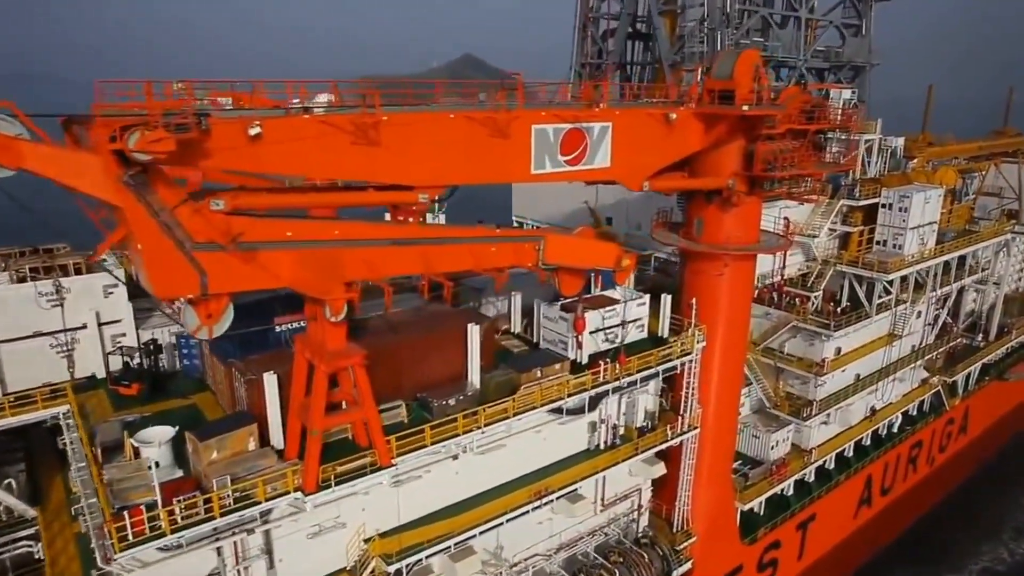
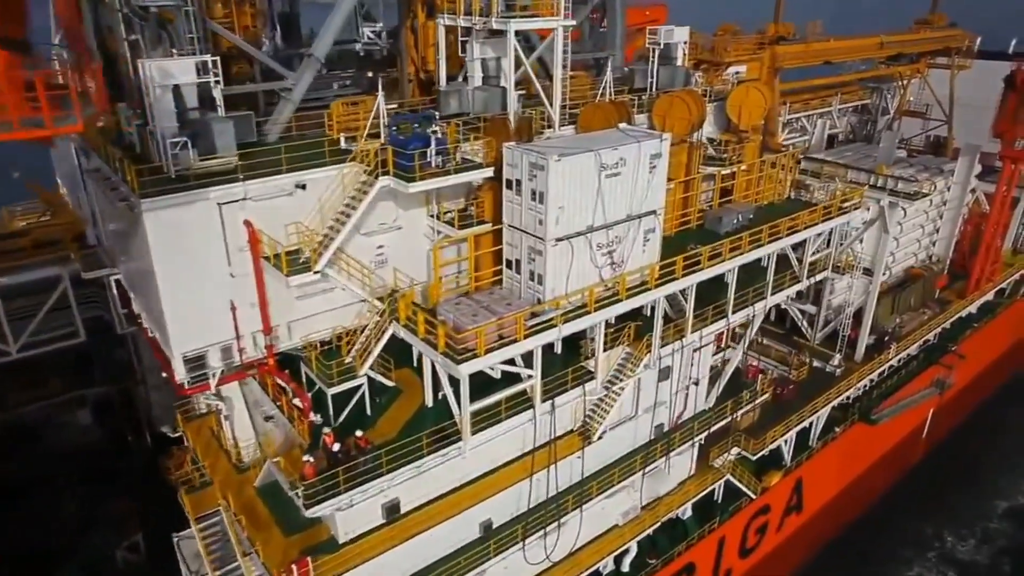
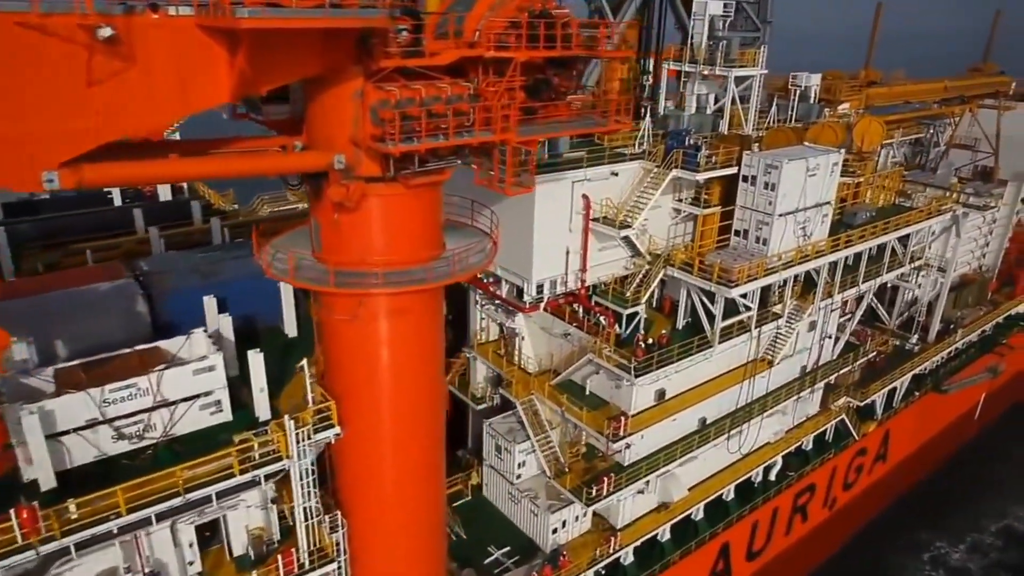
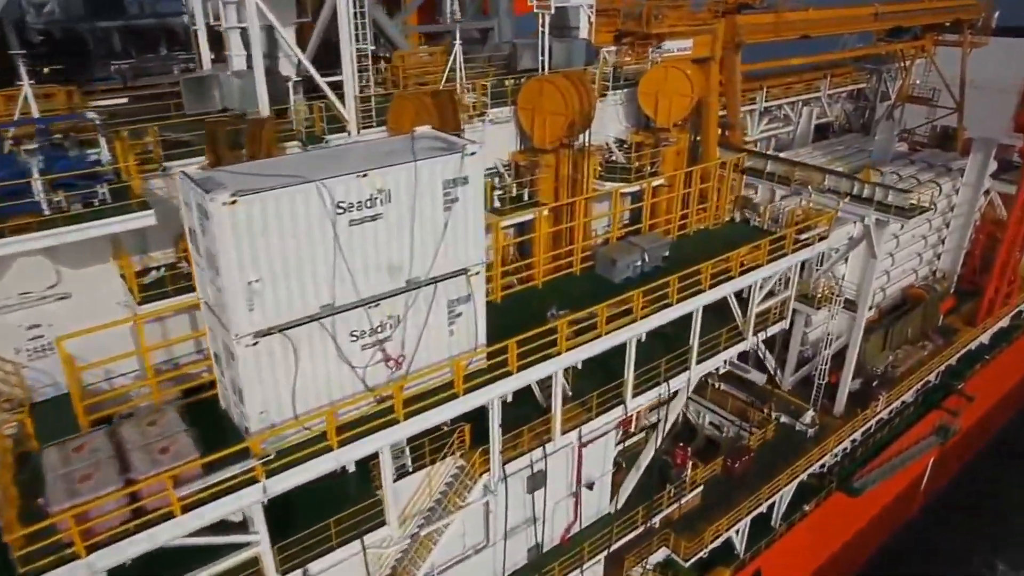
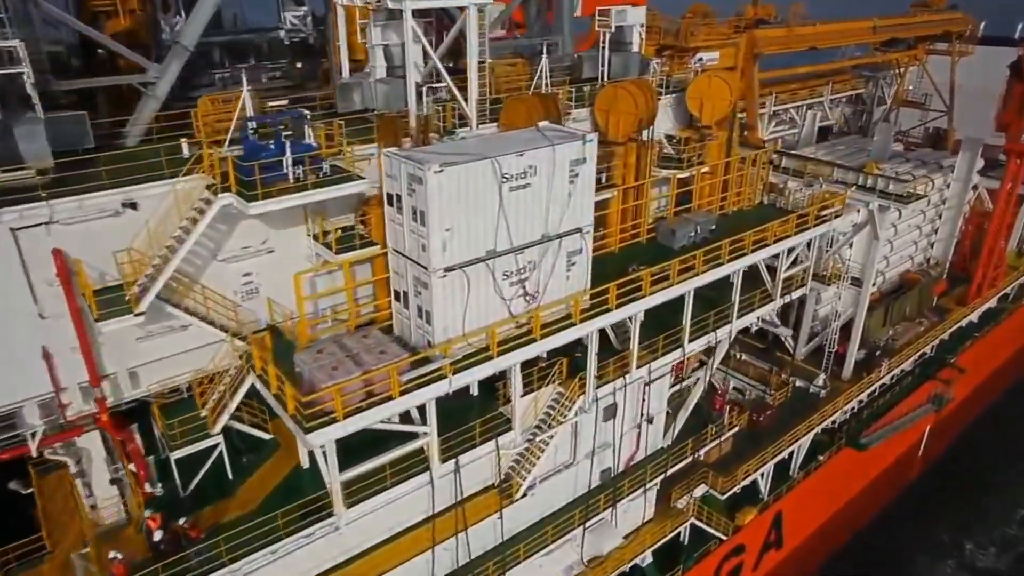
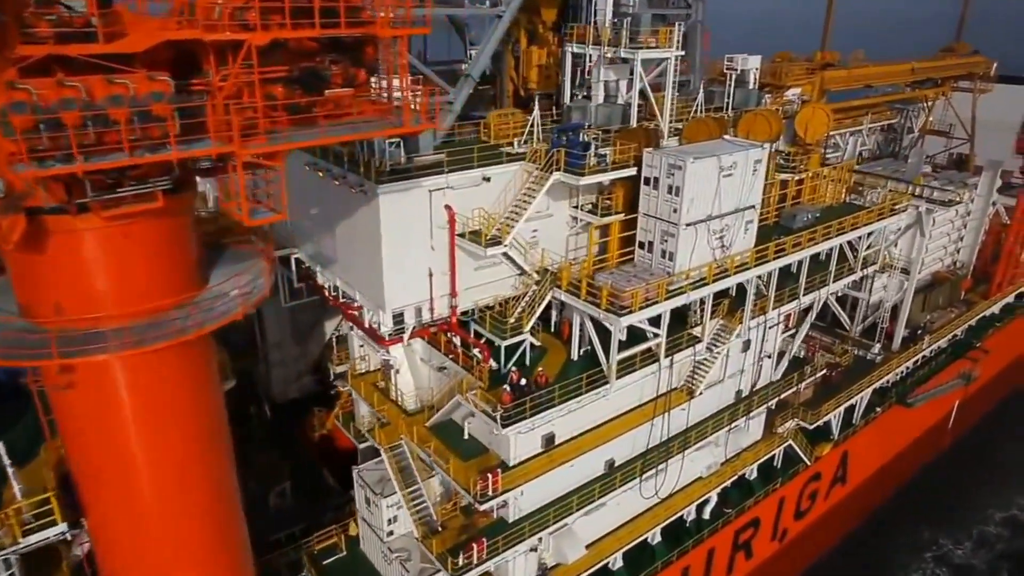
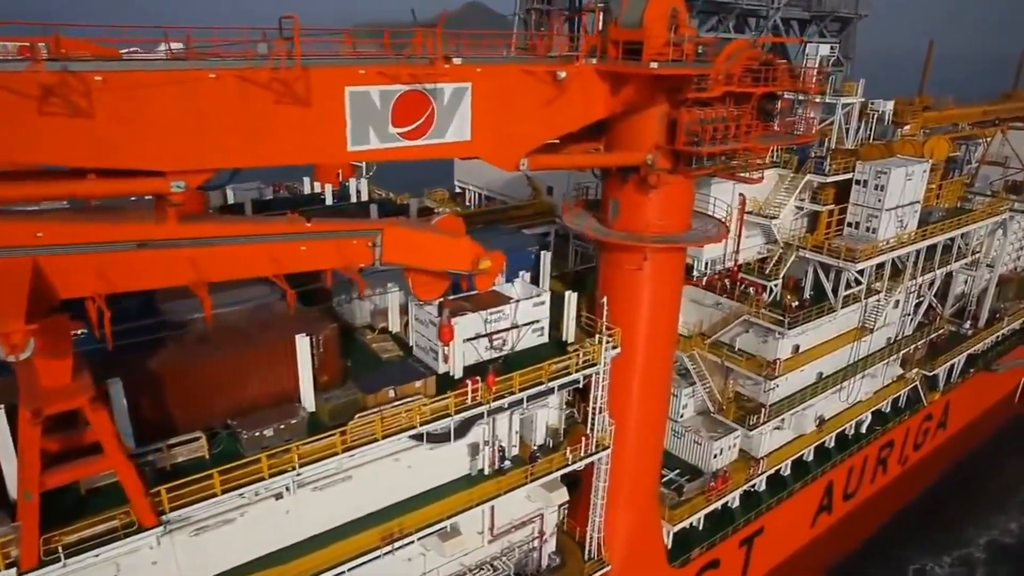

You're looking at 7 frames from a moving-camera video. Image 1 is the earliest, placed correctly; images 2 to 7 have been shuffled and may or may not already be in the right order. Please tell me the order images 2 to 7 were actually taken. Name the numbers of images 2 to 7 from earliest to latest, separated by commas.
7, 3, 6, 2, 5, 4
